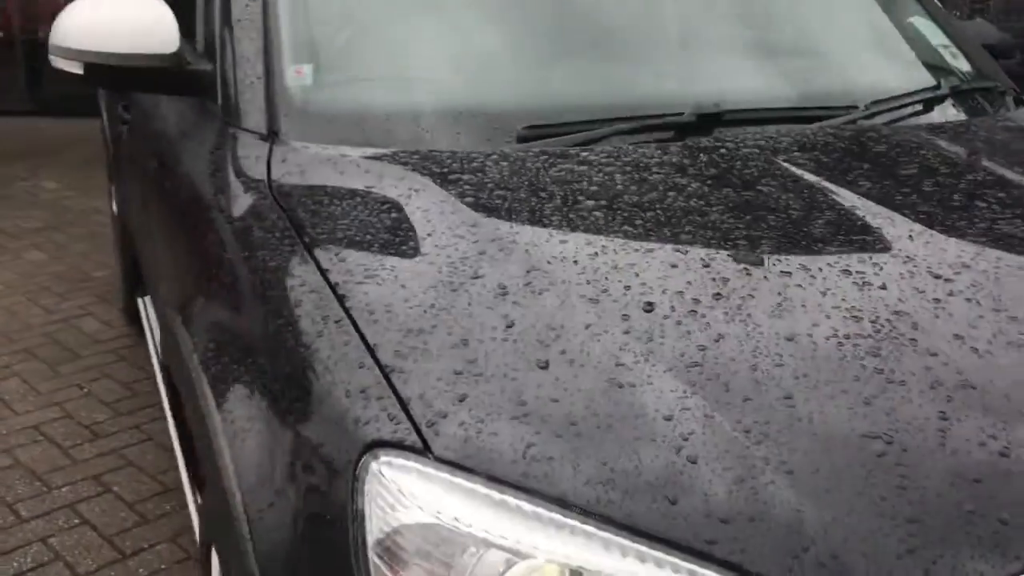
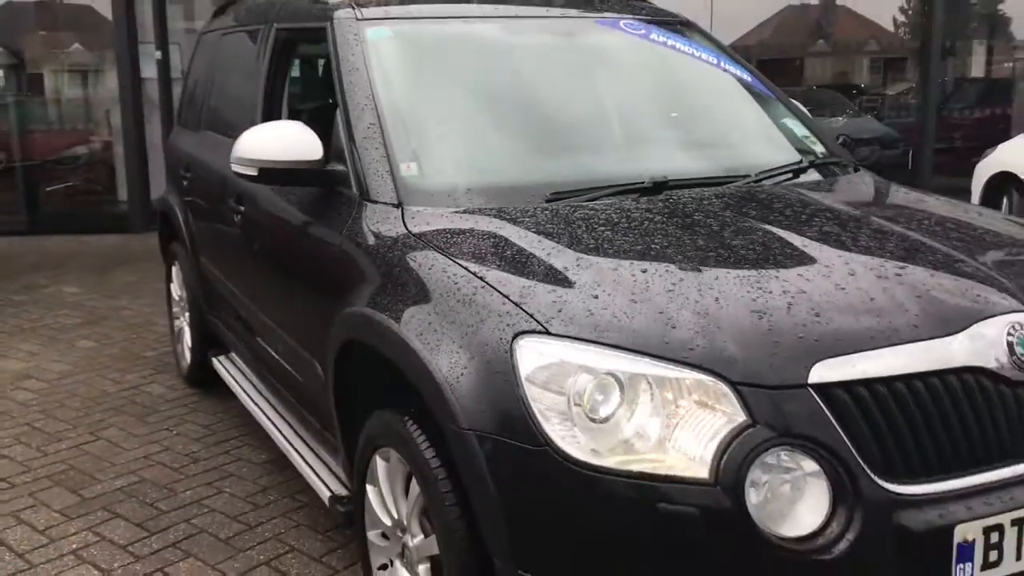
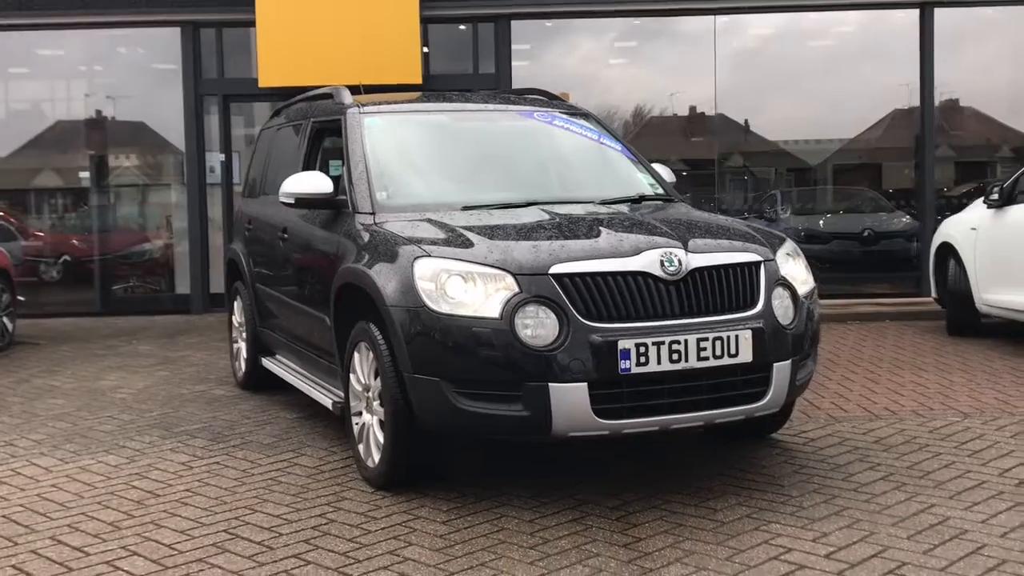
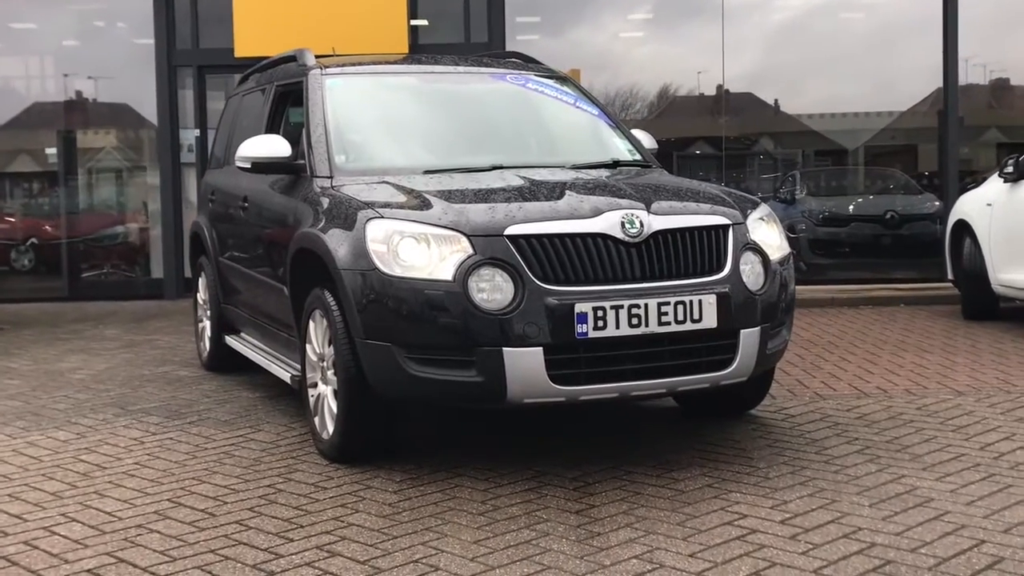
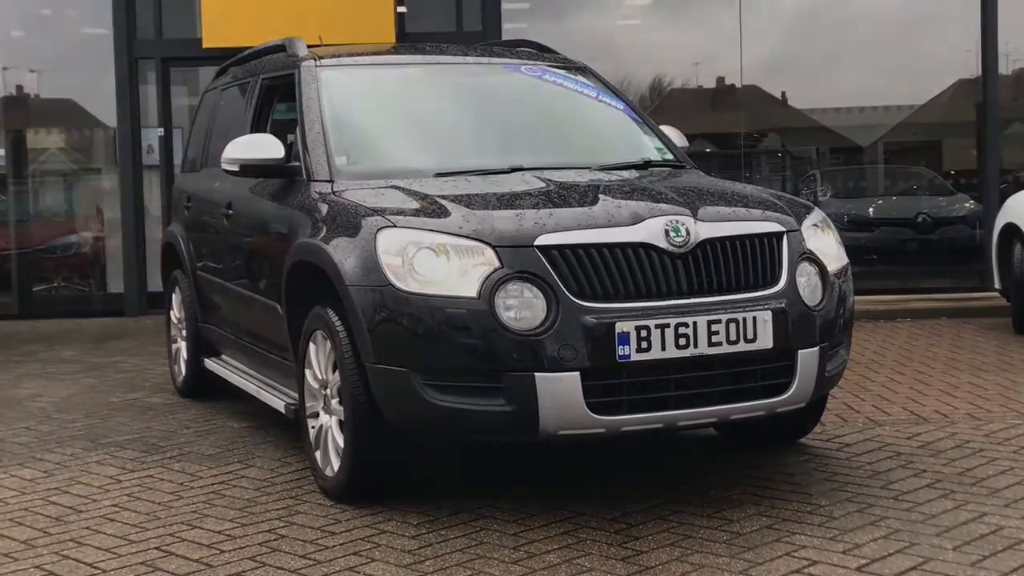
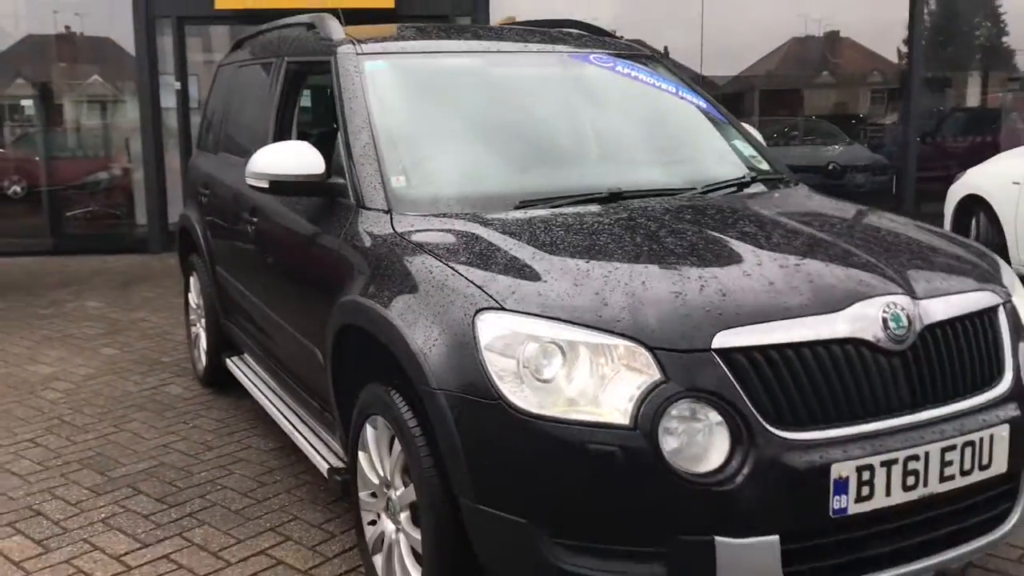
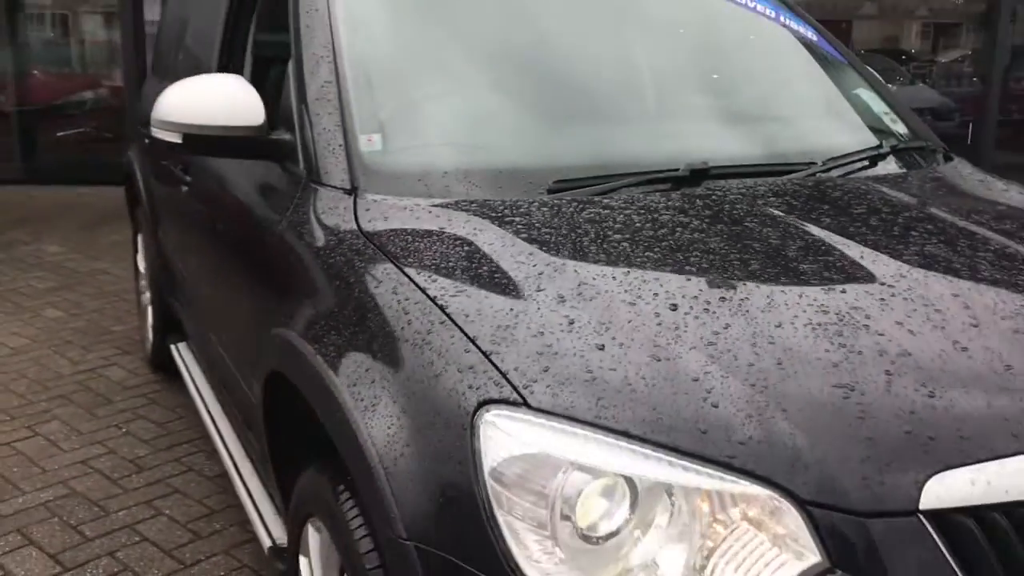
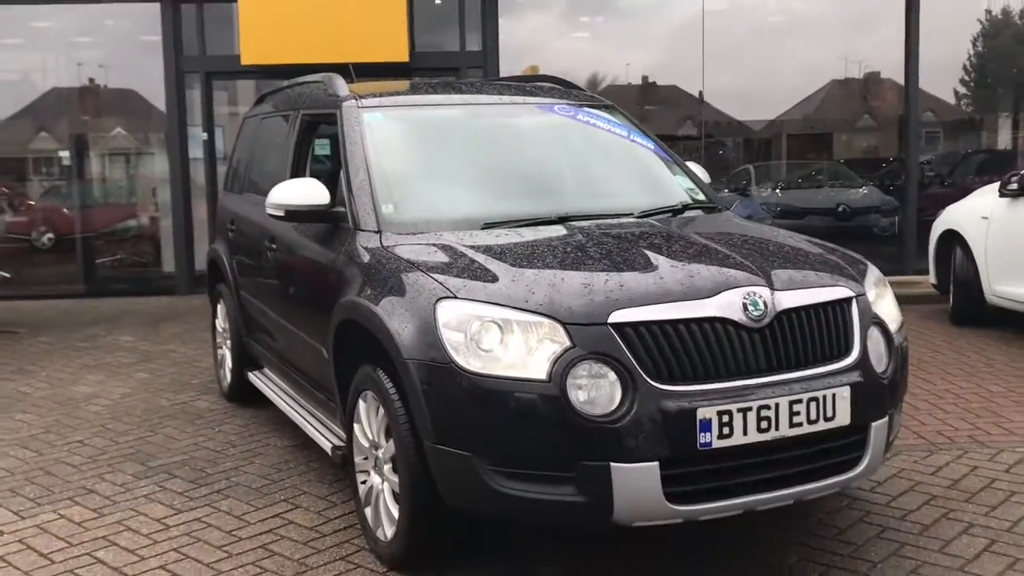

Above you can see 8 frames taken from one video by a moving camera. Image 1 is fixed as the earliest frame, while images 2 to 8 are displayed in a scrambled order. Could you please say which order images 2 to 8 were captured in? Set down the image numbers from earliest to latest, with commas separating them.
7, 2, 6, 8, 3, 4, 5
